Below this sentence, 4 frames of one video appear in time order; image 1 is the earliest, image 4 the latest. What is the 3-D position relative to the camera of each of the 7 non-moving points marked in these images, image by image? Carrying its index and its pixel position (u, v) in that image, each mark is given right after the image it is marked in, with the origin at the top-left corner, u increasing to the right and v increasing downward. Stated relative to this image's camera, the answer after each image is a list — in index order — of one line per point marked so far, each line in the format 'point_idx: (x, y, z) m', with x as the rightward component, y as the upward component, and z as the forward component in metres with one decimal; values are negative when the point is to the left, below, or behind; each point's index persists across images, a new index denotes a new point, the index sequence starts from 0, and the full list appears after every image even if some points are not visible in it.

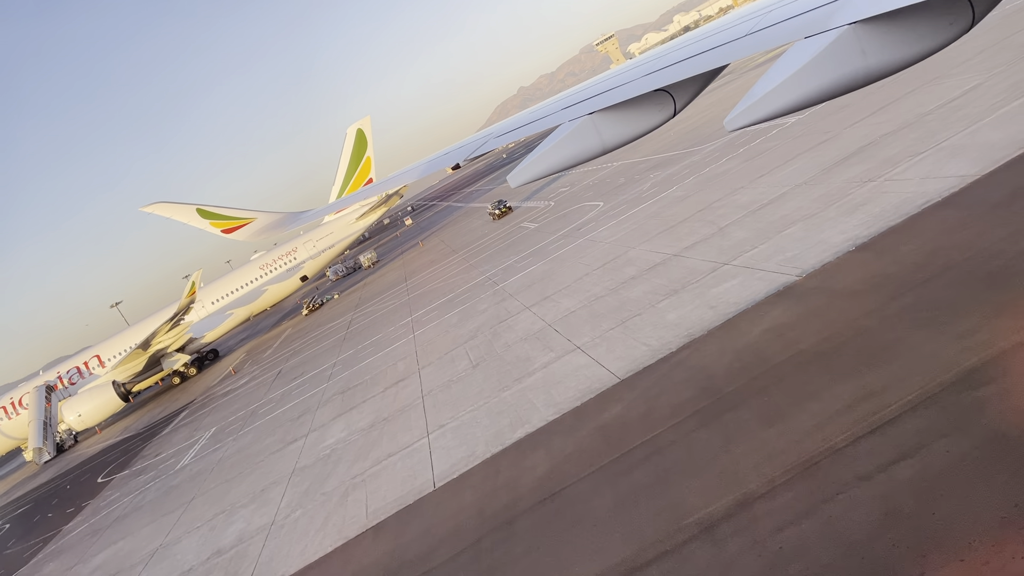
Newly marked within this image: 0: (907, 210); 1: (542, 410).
0: (+5.7, +1.1, +11.9) m
1: (+0.4, -1.8, +11.8) m
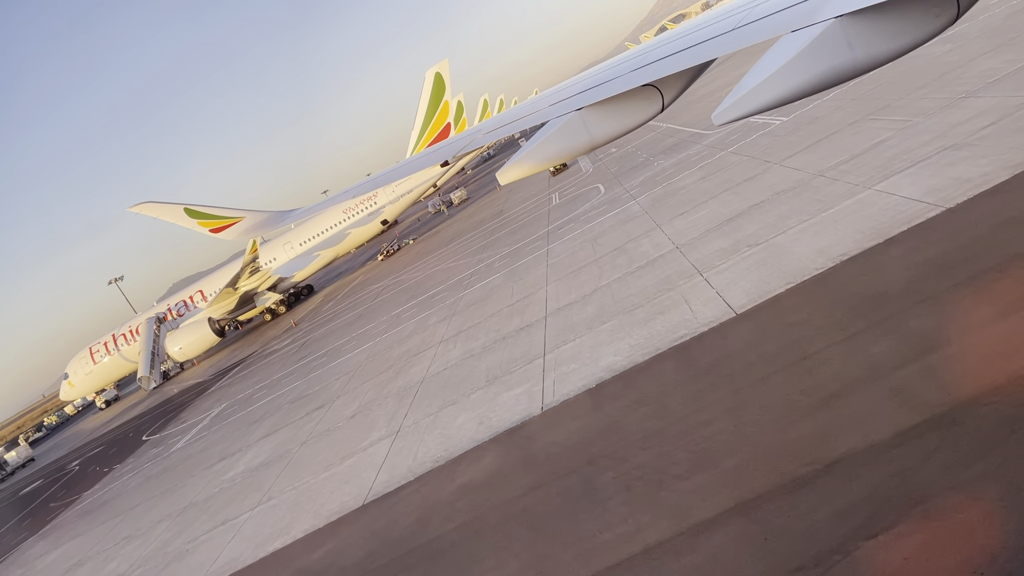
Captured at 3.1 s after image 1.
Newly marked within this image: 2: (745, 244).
0: (+2.1, -0.8, +11.5) m
1: (-3.1, -3.5, +12.5) m
2: (+4.0, +0.7, +14.1) m
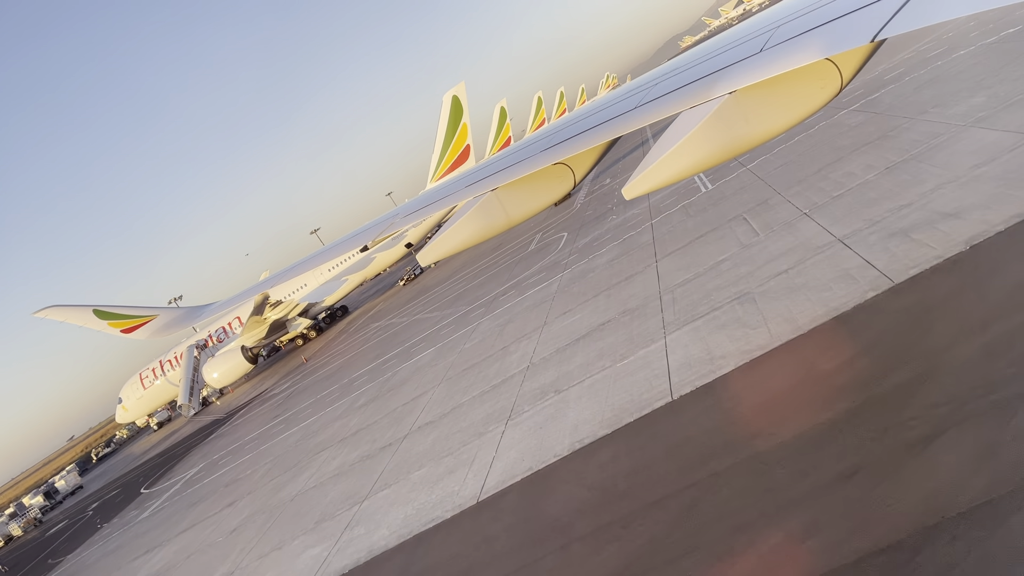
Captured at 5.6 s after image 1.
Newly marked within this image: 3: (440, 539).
0: (-1.3, -3.3, +11.5) m
1: (-6.3, -6.2, +12.9) m
2: (+0.8, -1.7, +14.0) m
3: (-0.9, -3.2, +10.3) m
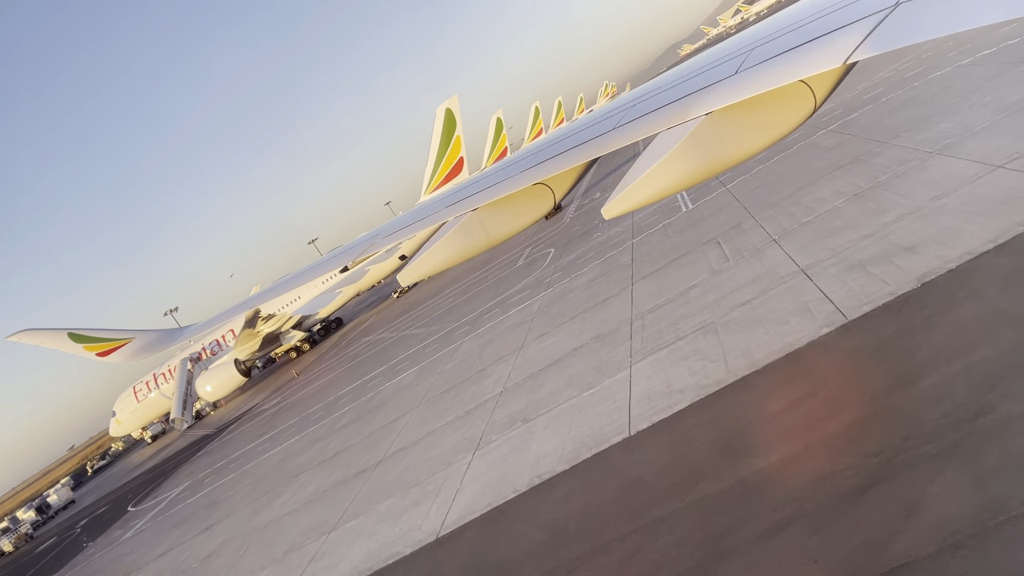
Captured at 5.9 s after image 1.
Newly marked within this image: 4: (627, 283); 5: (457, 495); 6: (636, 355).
0: (-1.8, -3.8, +11.5) m
1: (-6.8, -6.7, +12.9) m
2: (+0.2, -2.2, +14.0) m
3: (-1.4, -3.6, +10.3) m
4: (+2.8, +0.2, +19.9) m
5: (-0.8, -3.0, +12.1) m
6: (+2.1, -1.1, +13.5) m
